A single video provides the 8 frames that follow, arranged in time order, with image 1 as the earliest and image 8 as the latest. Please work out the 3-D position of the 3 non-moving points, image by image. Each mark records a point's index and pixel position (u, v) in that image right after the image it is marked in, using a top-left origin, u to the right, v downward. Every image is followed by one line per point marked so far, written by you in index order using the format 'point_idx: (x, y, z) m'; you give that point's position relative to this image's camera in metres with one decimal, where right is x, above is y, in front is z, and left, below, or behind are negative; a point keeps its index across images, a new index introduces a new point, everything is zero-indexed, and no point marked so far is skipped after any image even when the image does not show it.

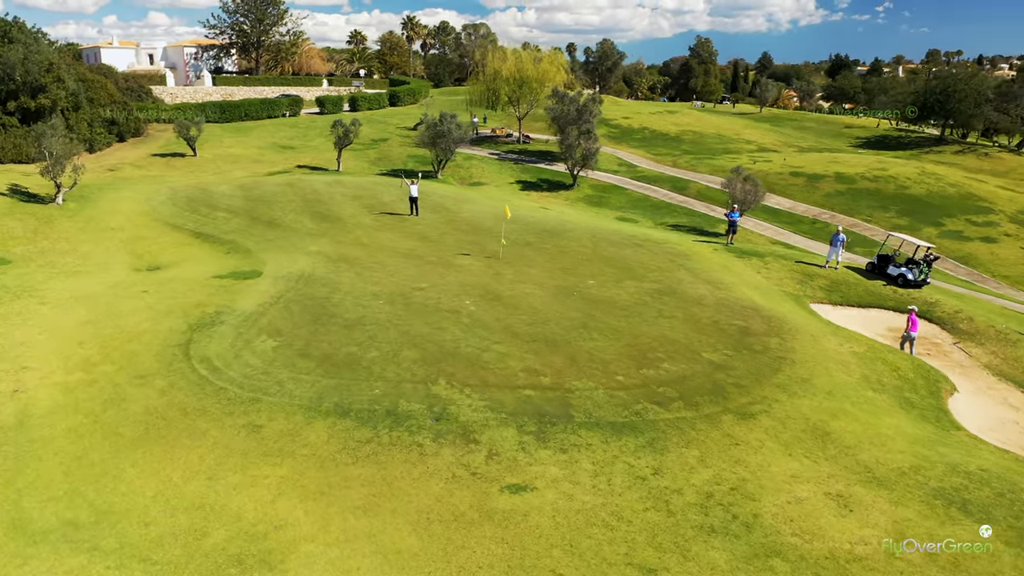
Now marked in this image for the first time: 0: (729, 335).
0: (+4.6, -1.0, +17.1) m
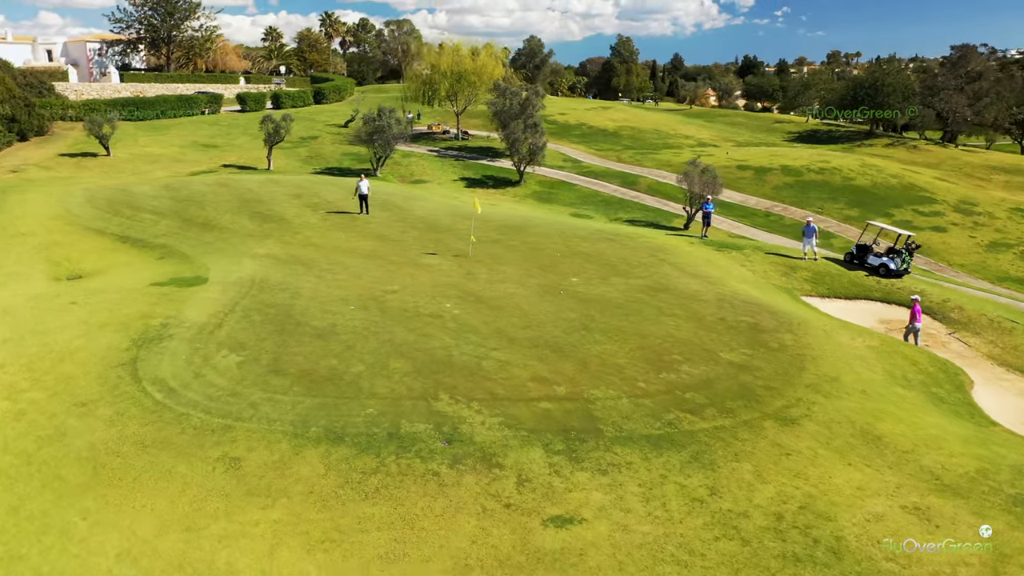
0: (+4.4, -0.9, +15.8) m
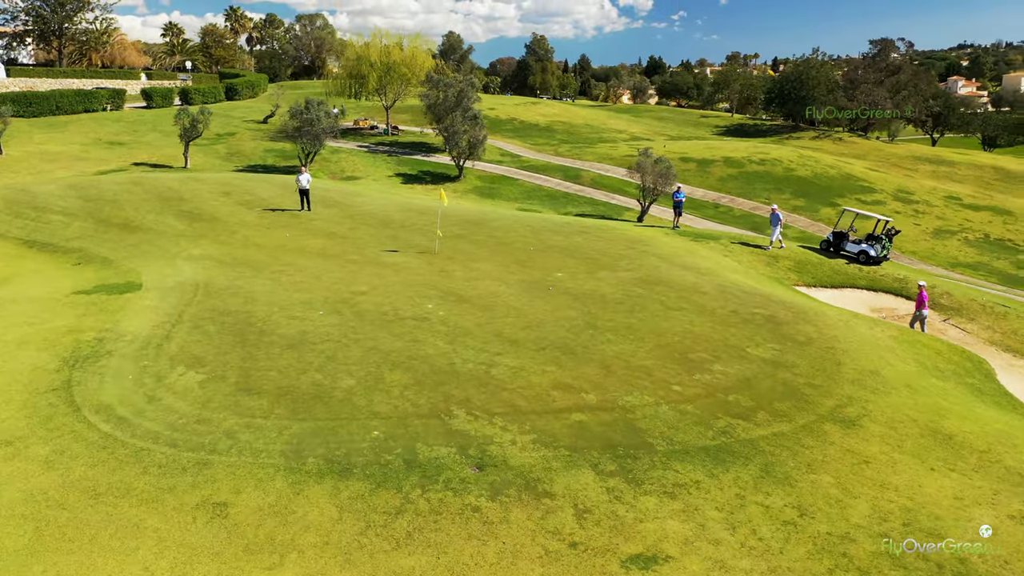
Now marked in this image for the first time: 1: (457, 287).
0: (+4.4, -0.7, +14.4) m
1: (-1.1, 0.0, +16.6) m
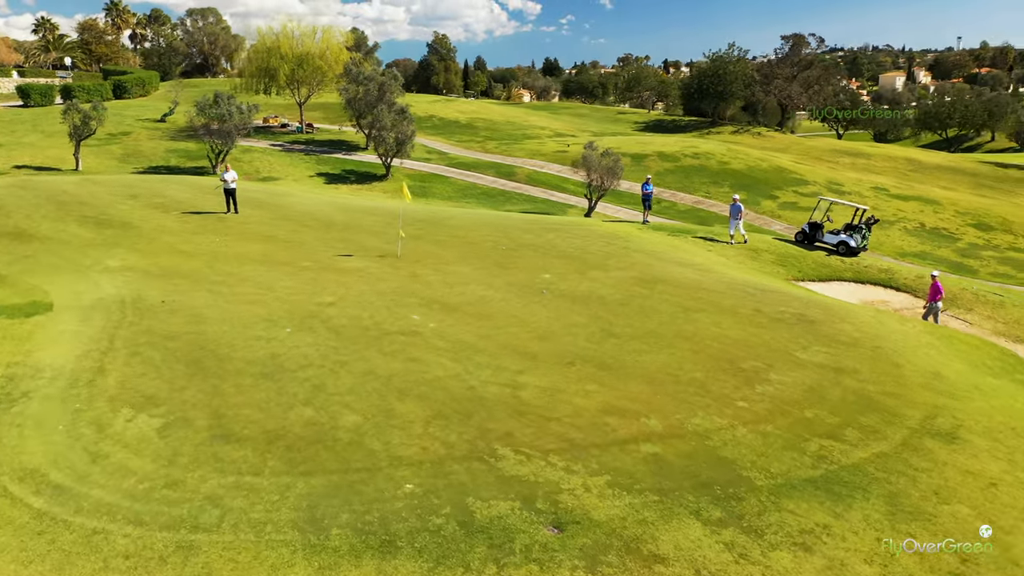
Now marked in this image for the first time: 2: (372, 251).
0: (+4.4, -0.6, +12.8) m
1: (-1.3, -0.1, +14.3) m
2: (-3.0, +0.8, +17.6) m
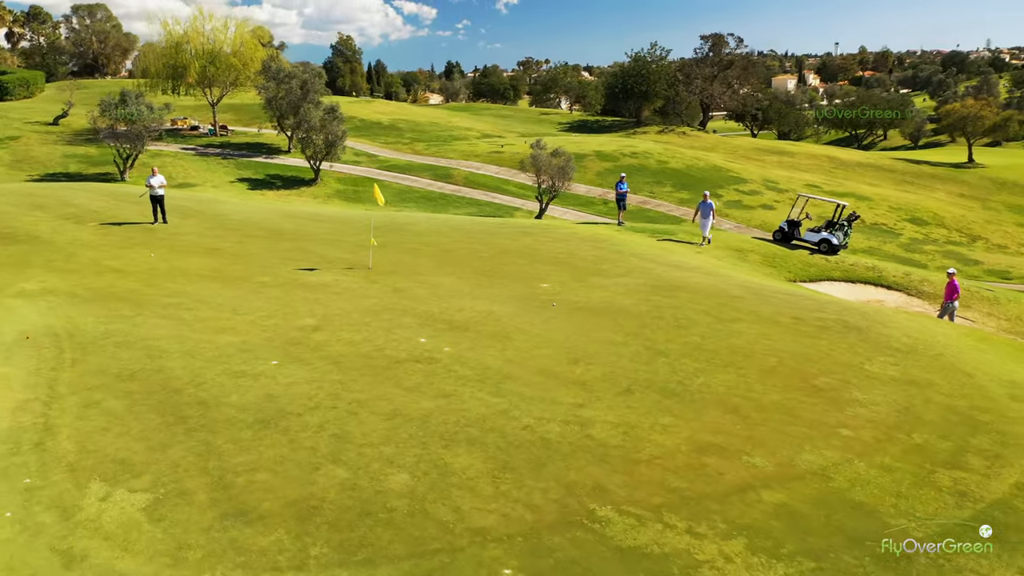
0: (+4.7, -0.7, +11.6) m
1: (-1.2, -0.3, +12.4) m
2: (-3.3, +0.5, +15.5) m
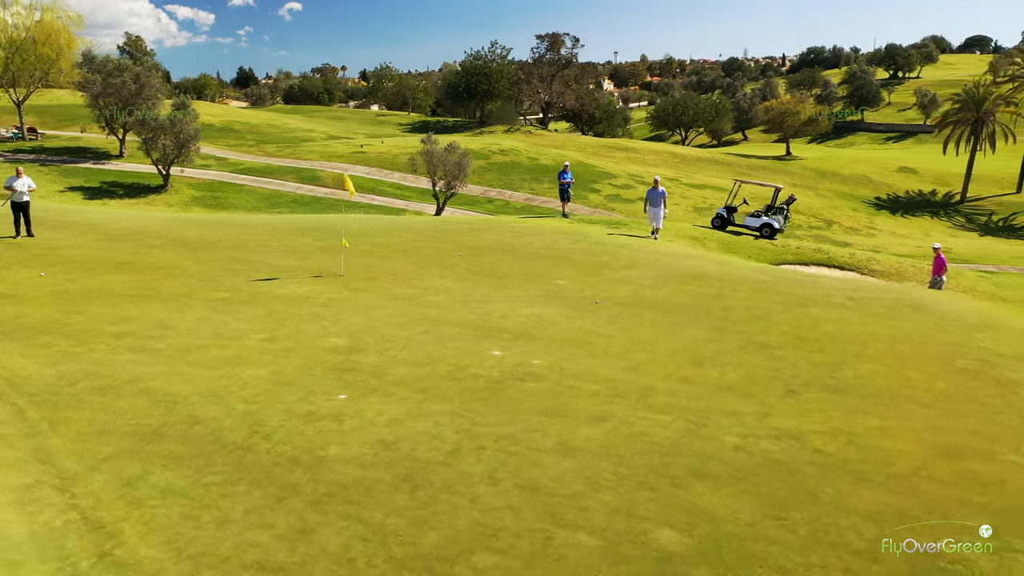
0: (+5.4, -0.3, +10.9) m
1: (-0.5, -0.4, +10.3) m
2: (-3.3, +0.3, +12.8) m
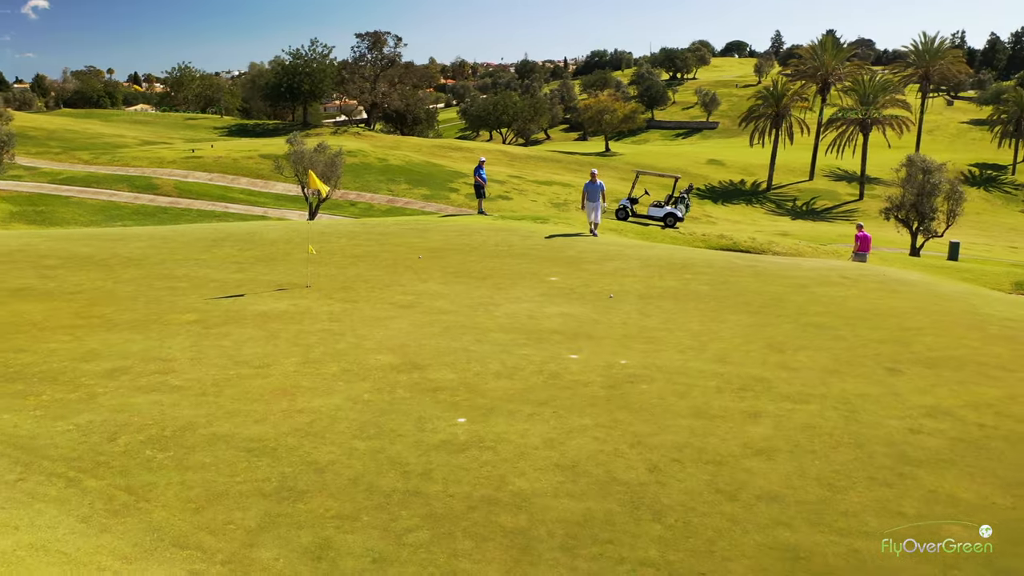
0: (+5.4, 0.0, +11.4) m
1: (-0.1, -0.4, +9.5) m
2: (-3.5, 0.0, +11.1) m
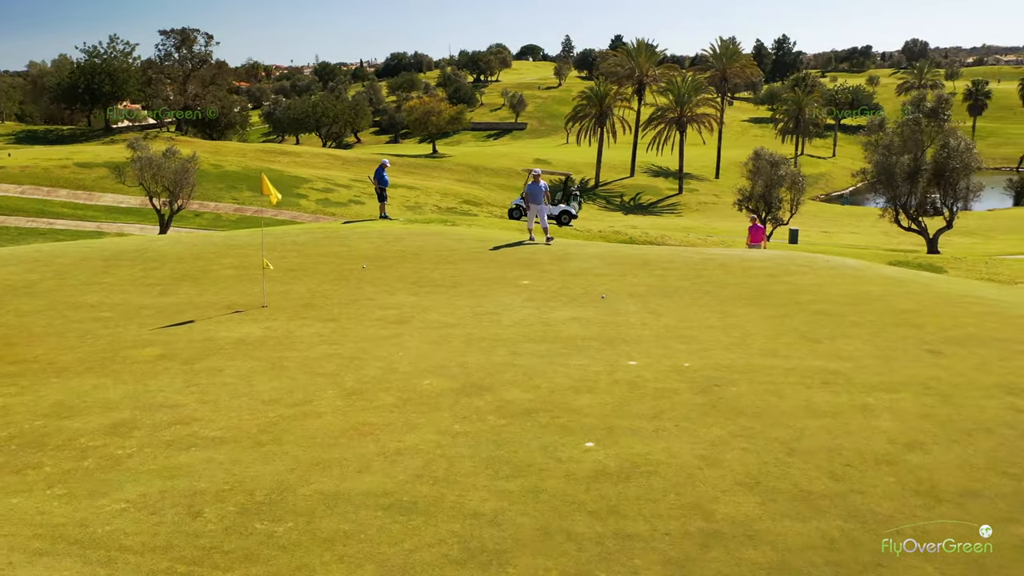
0: (+4.9, +0.3, +11.9) m
1: (0.0, -0.5, +8.7) m
2: (-3.6, -0.3, +9.6) m
